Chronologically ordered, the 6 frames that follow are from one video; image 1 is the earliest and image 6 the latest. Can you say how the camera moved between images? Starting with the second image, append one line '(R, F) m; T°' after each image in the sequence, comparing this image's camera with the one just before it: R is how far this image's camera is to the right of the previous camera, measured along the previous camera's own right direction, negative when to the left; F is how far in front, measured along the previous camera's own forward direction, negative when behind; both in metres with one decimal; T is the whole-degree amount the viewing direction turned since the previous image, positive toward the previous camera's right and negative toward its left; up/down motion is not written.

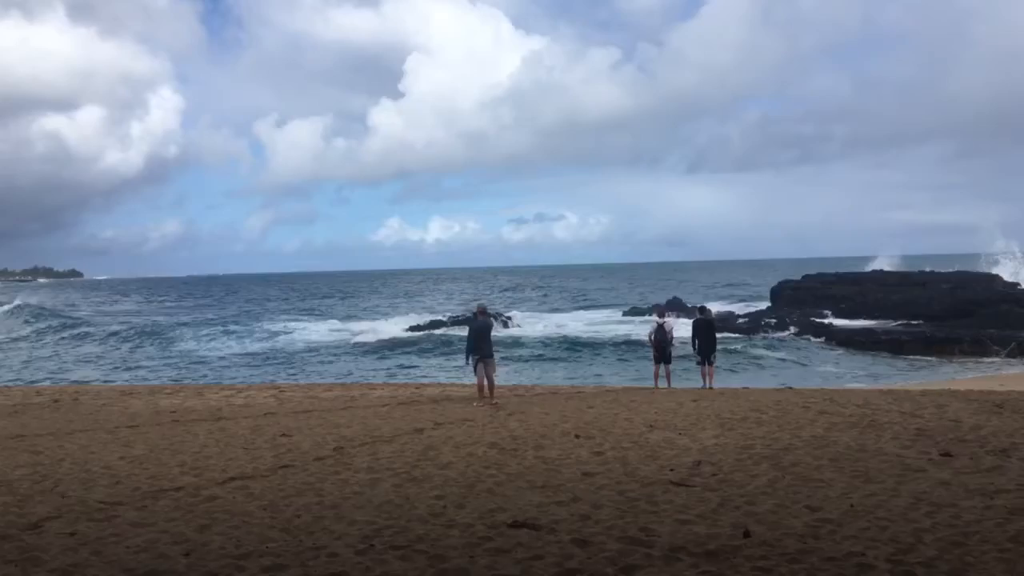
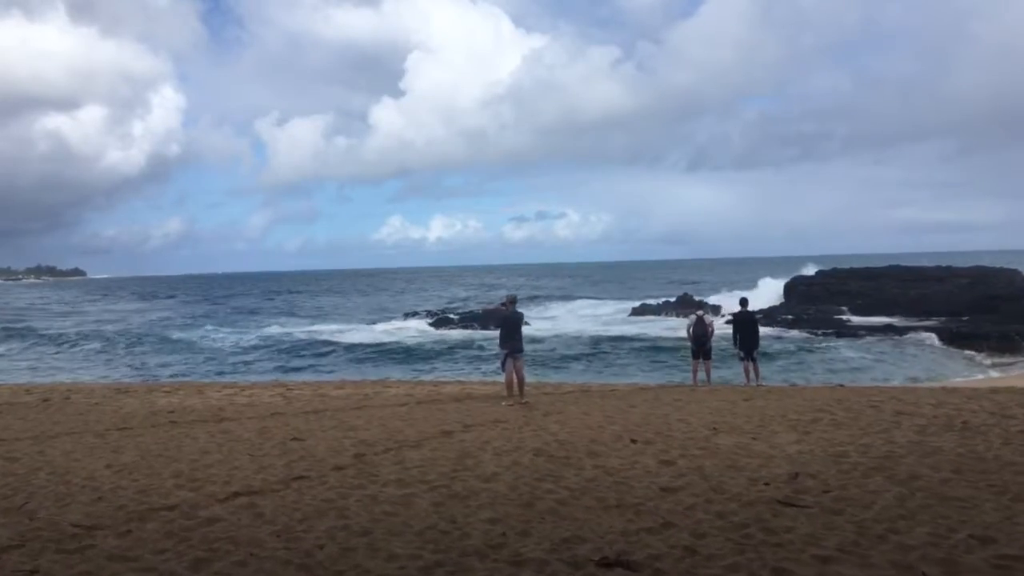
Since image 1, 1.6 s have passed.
(-0.4, +1.1) m; 0°
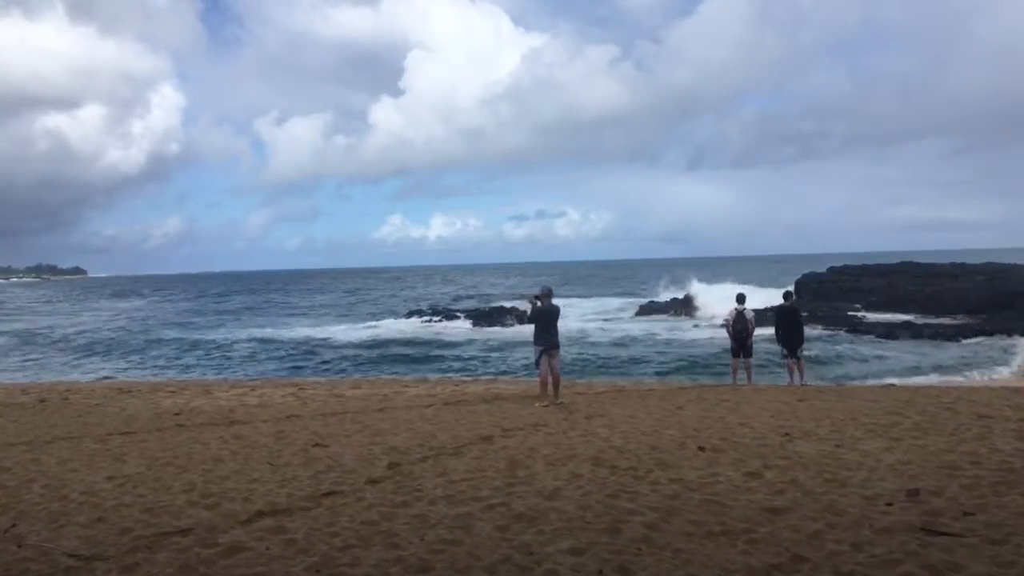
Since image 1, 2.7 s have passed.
(-0.4, +0.8) m; 0°
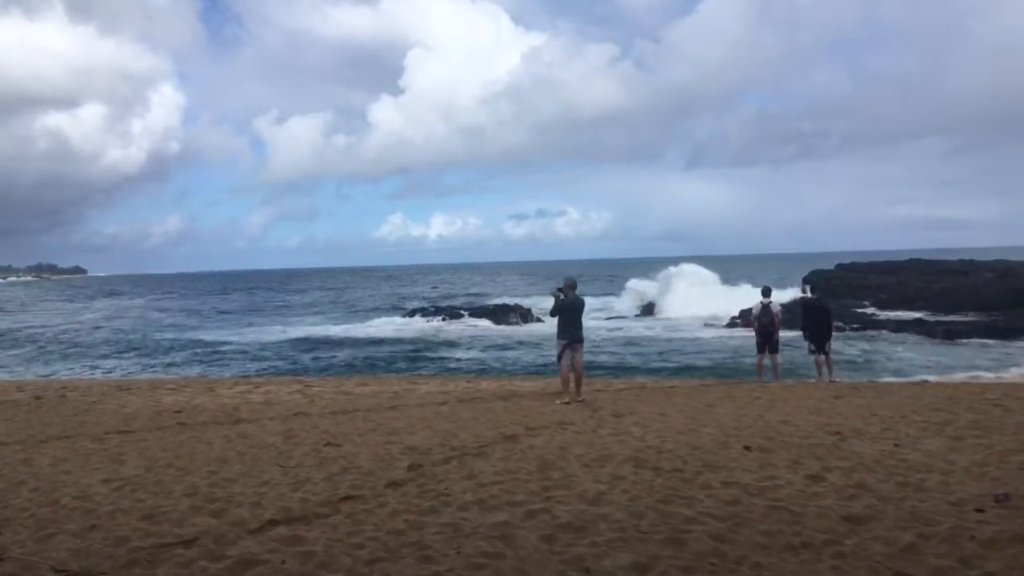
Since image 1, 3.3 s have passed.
(-0.2, +0.5) m; 0°
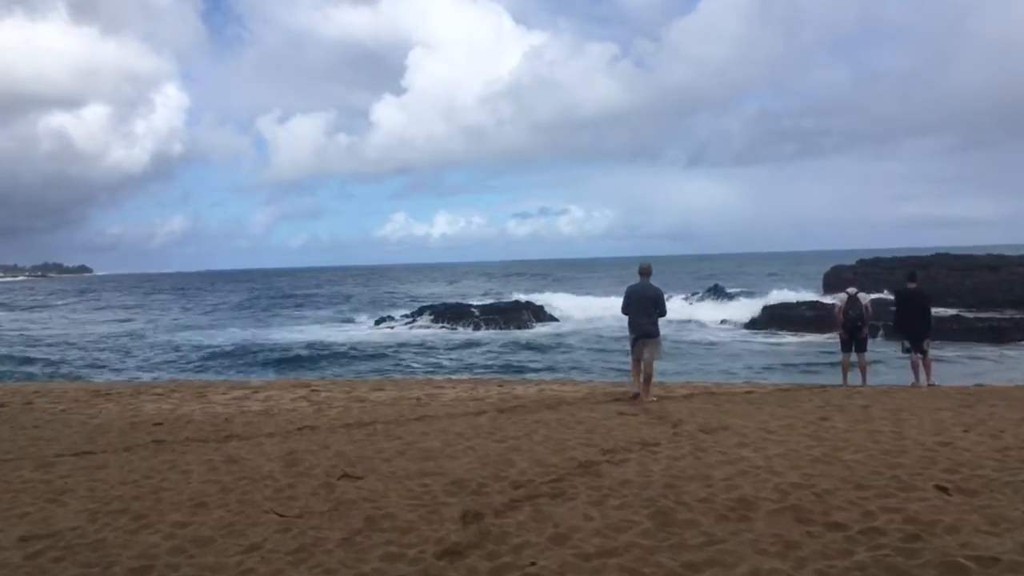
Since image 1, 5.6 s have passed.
(-0.5, +1.8) m; 0°
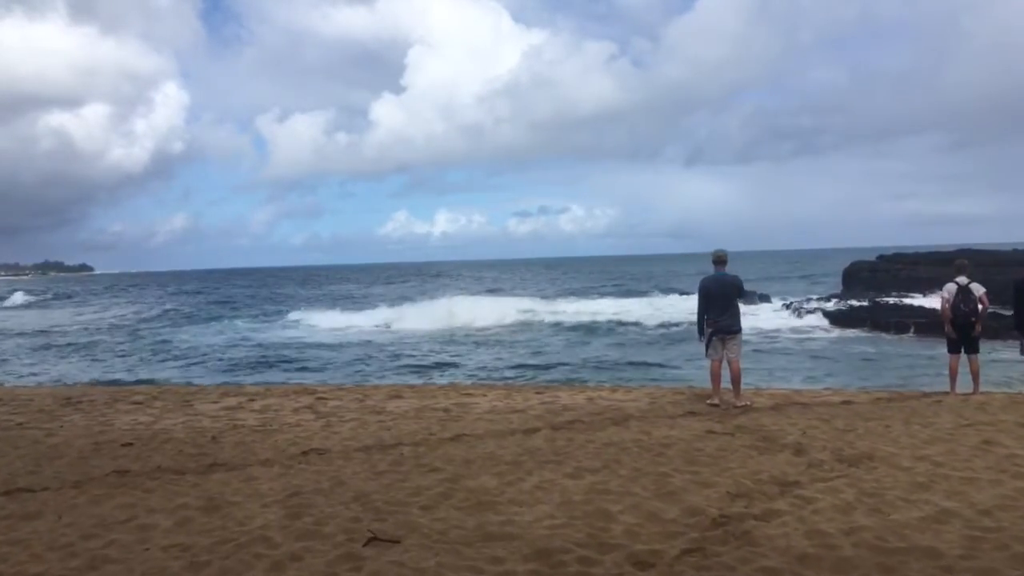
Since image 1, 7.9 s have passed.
(-0.5, +1.7) m; 0°
